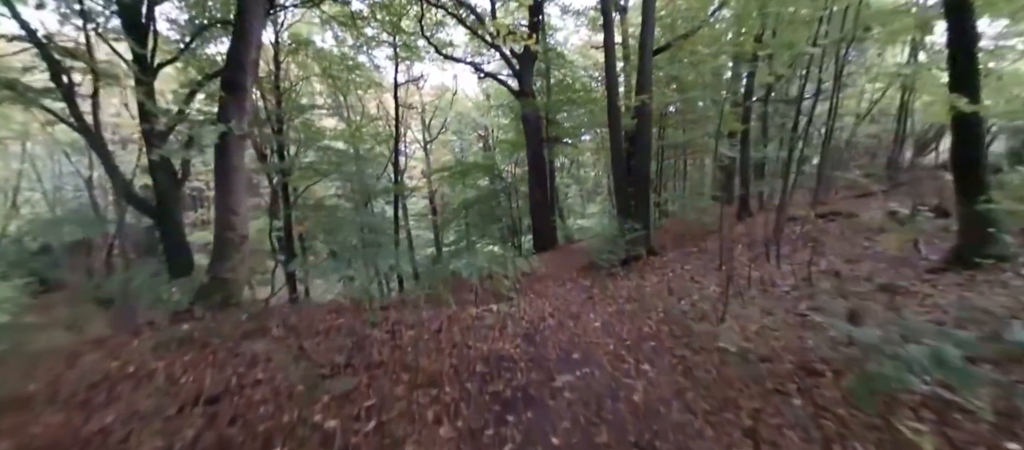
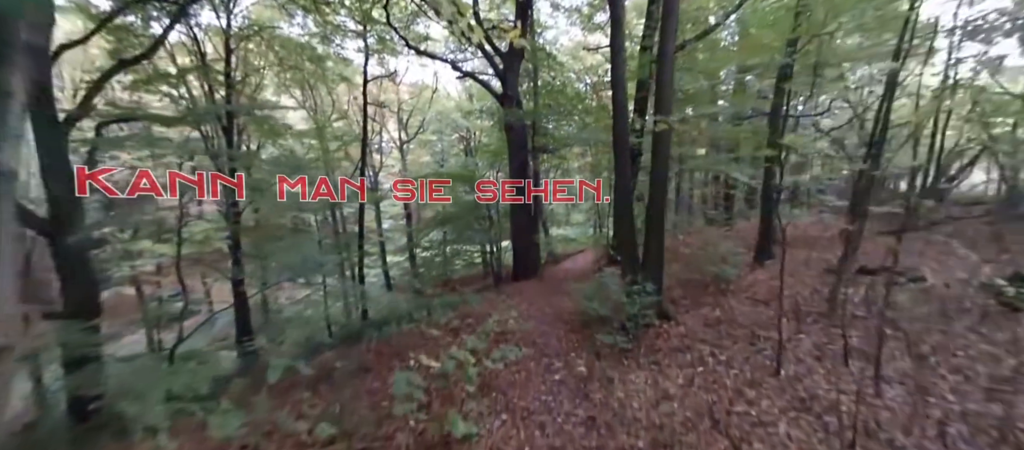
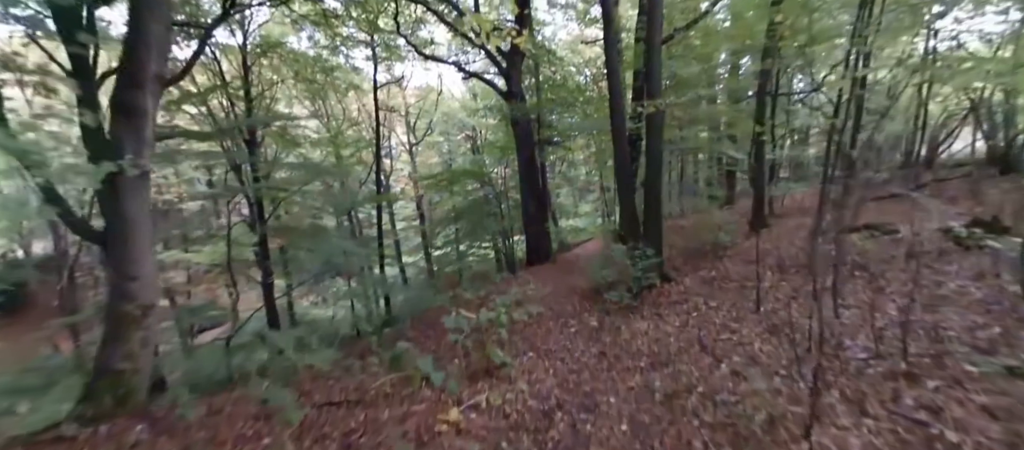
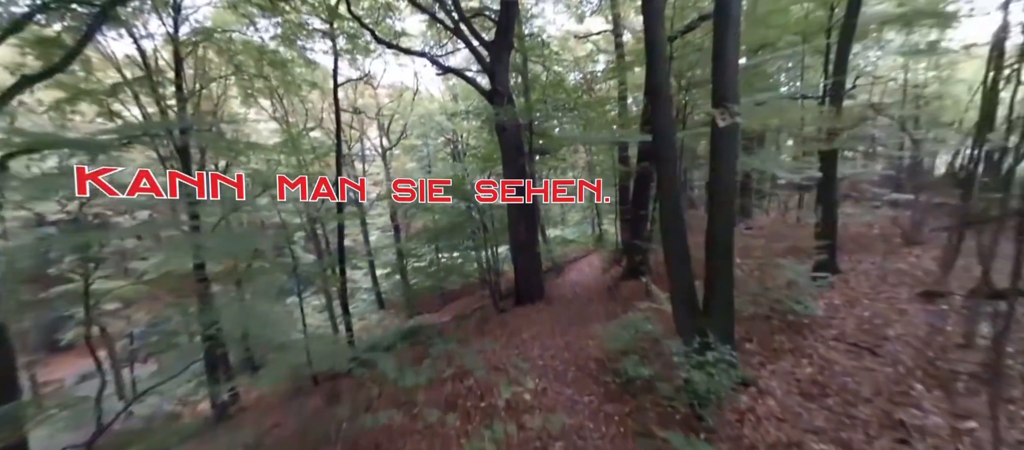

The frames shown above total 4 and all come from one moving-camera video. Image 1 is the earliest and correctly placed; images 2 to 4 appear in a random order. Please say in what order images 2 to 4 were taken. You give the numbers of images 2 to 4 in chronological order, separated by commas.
3, 2, 4
